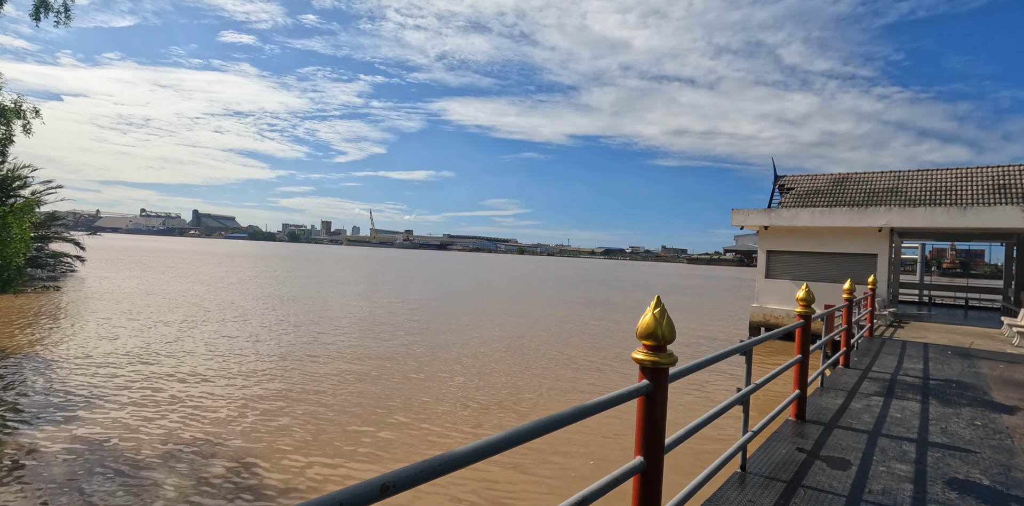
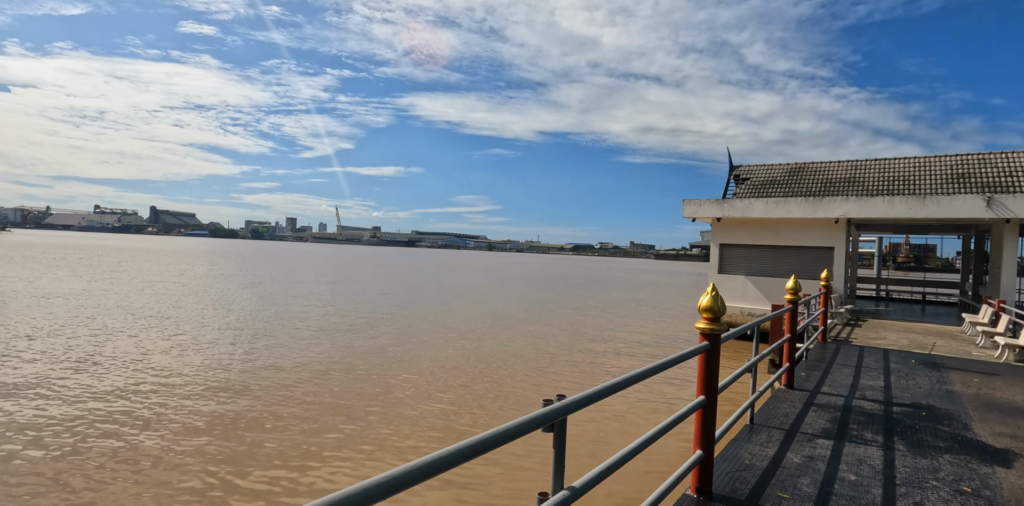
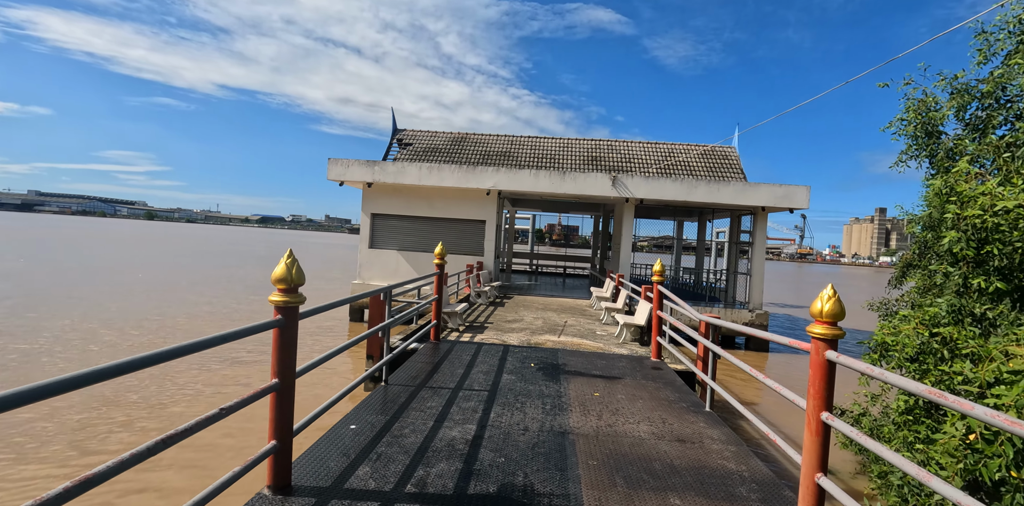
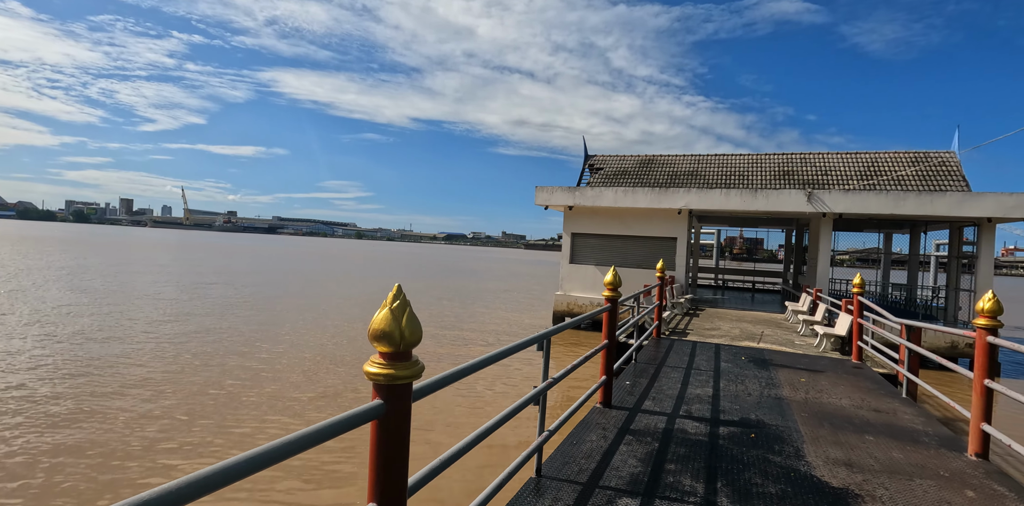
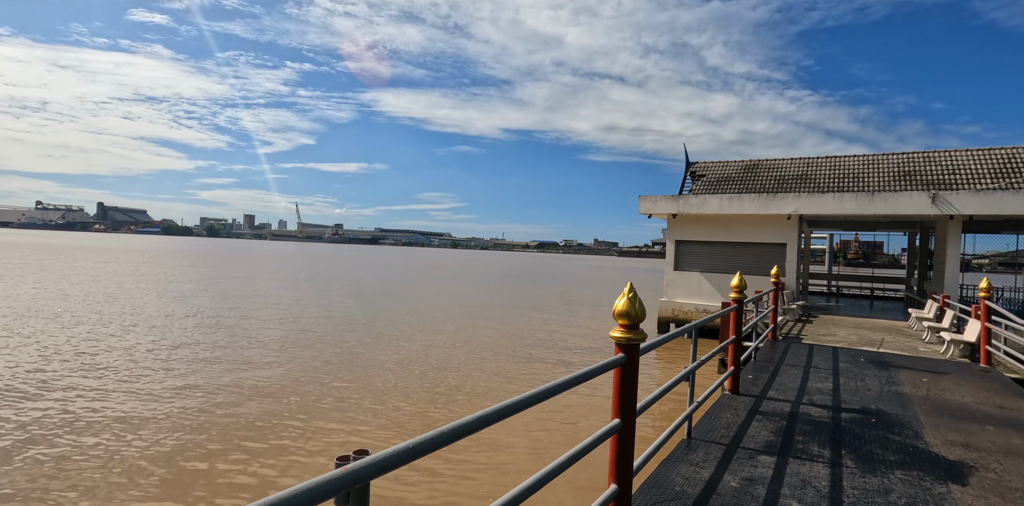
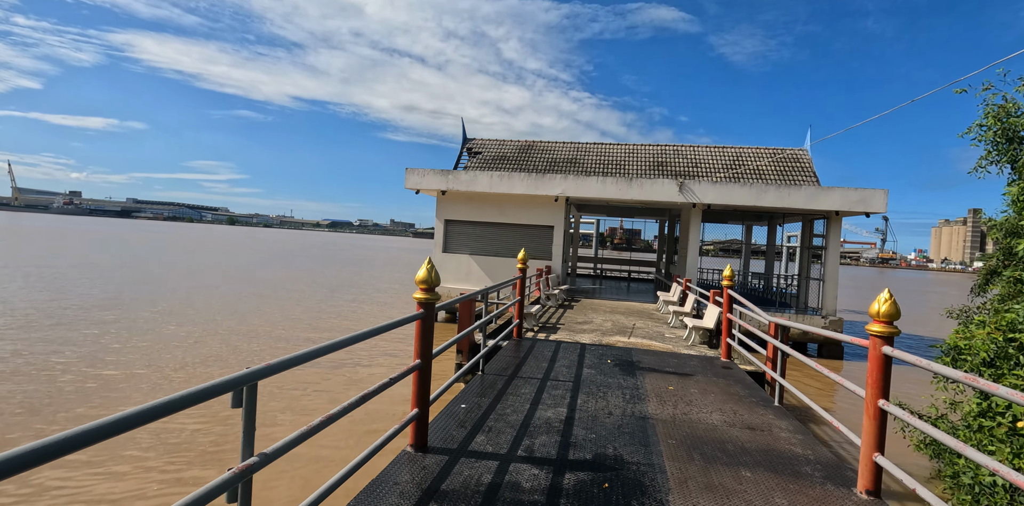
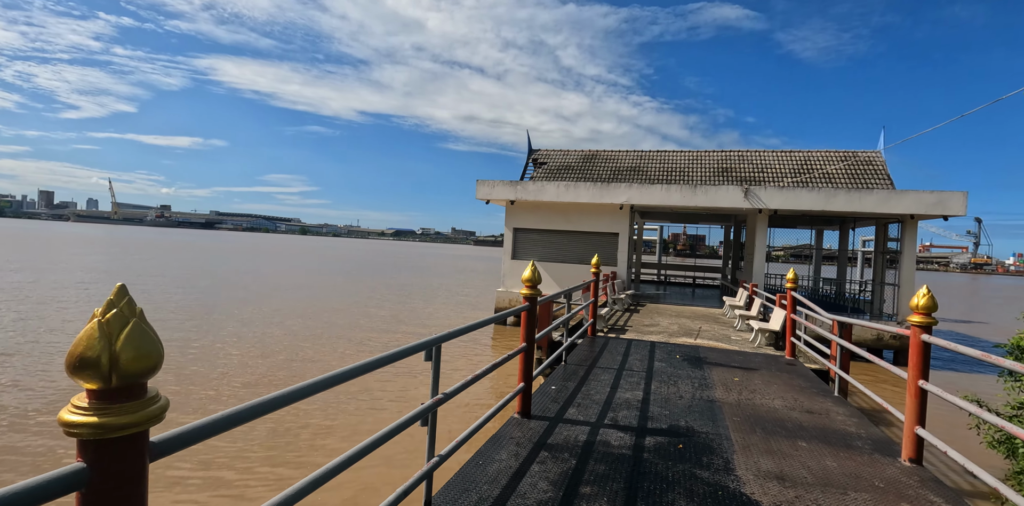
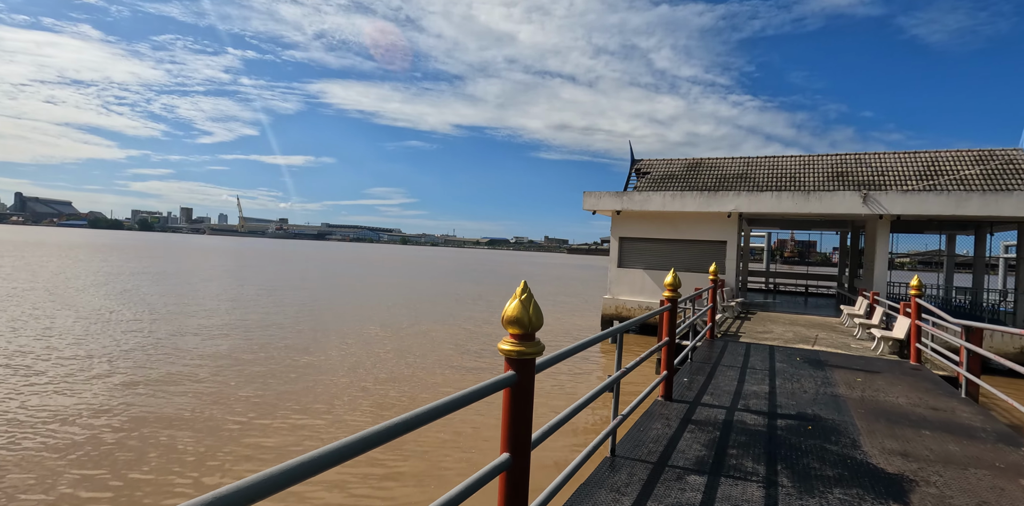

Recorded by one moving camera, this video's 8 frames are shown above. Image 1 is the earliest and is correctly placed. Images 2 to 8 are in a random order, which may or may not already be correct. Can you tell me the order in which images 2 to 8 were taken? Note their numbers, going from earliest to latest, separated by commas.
2, 5, 8, 4, 7, 6, 3
